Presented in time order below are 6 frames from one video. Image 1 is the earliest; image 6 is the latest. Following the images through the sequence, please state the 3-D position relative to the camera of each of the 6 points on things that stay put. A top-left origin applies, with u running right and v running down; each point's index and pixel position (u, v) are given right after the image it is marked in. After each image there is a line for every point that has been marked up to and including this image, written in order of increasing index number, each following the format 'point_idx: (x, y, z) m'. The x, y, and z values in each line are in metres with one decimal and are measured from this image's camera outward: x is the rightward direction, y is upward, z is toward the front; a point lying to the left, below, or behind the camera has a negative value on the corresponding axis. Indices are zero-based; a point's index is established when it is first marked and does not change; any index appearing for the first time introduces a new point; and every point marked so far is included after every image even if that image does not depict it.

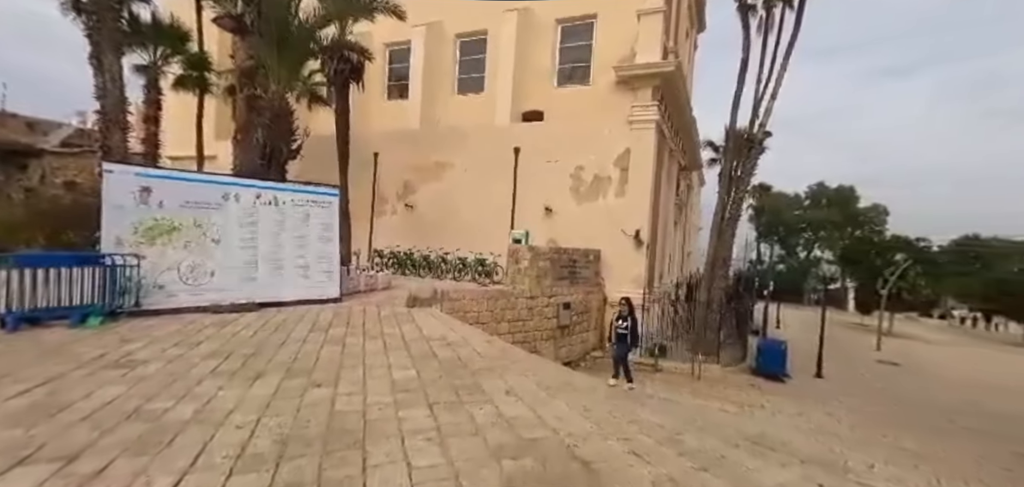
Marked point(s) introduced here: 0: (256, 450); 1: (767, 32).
0: (-1.6, -1.3, +2.9) m
1: (+10.2, +8.5, +18.1) m
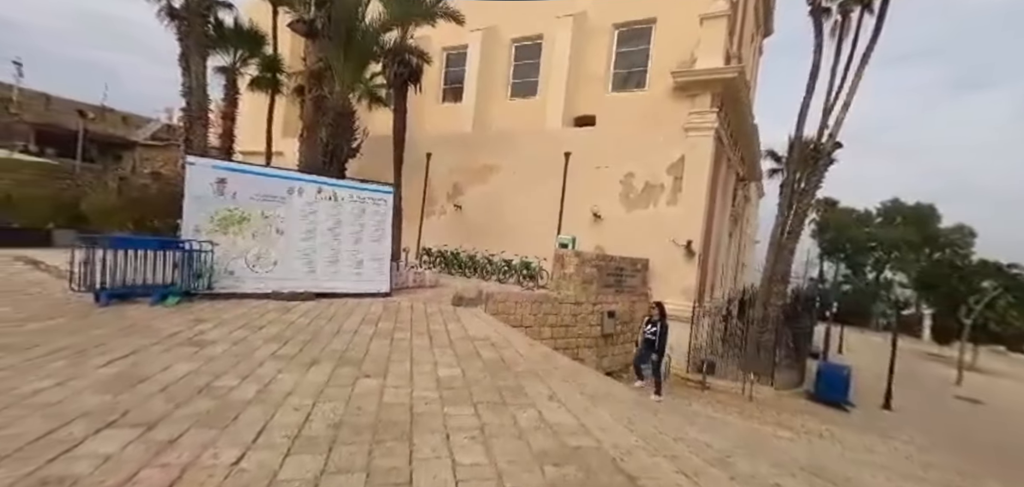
0: (-1.4, -1.3, +3.0) m
1: (+12.4, +7.8, +17.0) m
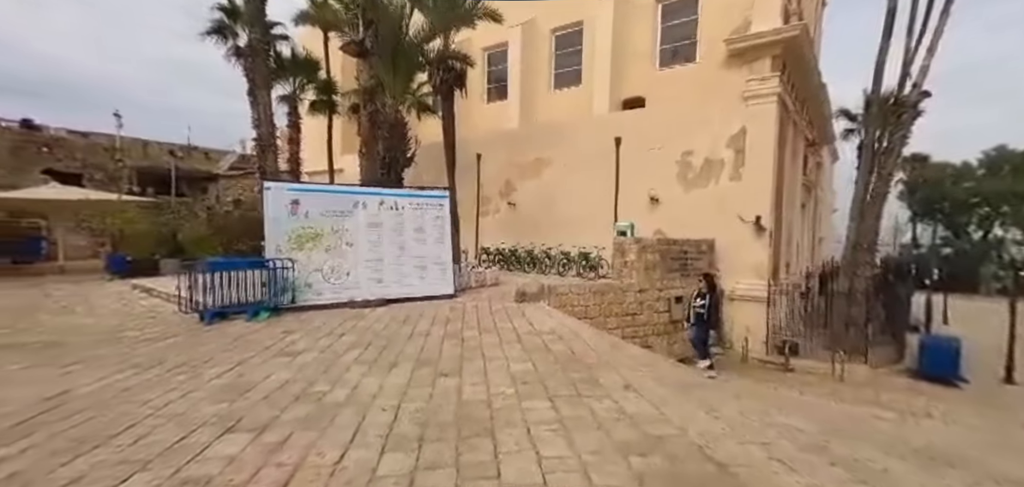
0: (-0.8, -1.3, +3.2) m
1: (+13.8, +9.2, +15.3) m
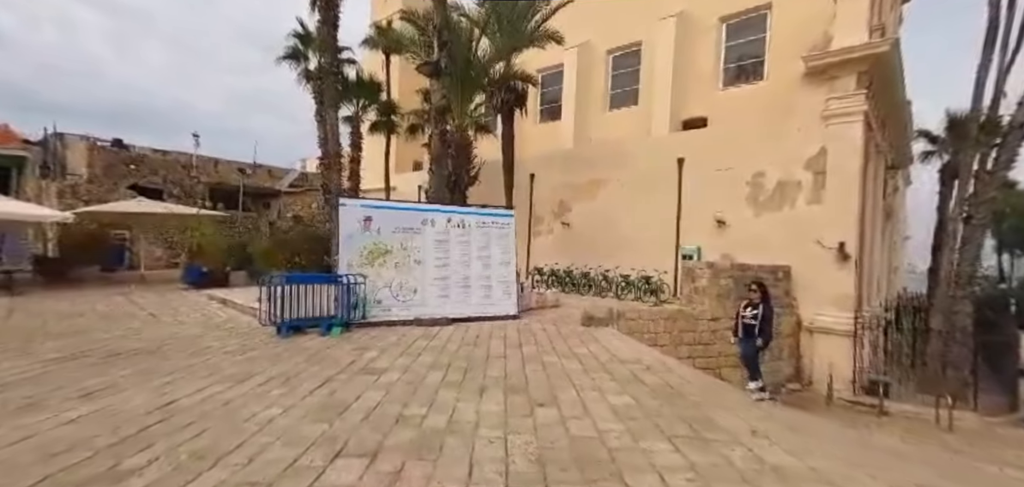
0: (0.0, -1.5, +3.0) m
1: (+15.9, +8.1, +14.1) m
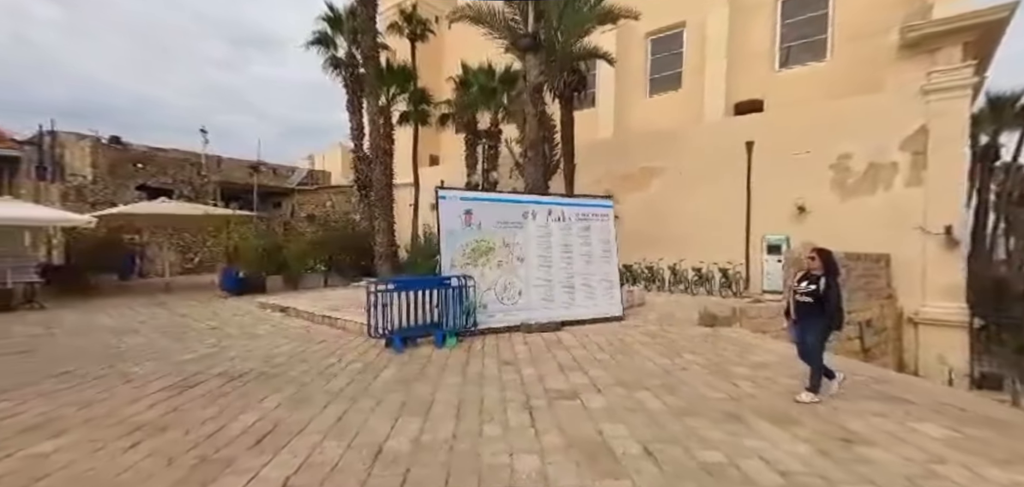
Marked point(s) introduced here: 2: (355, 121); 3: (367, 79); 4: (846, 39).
0: (+2.3, -1.4, +2.0) m
1: (+17.6, +8.7, +13.5) m
2: (-5.4, +4.2, +15.5) m
3: (-4.8, +5.4, +14.7) m
4: (+10.0, +5.9, +13.1) m
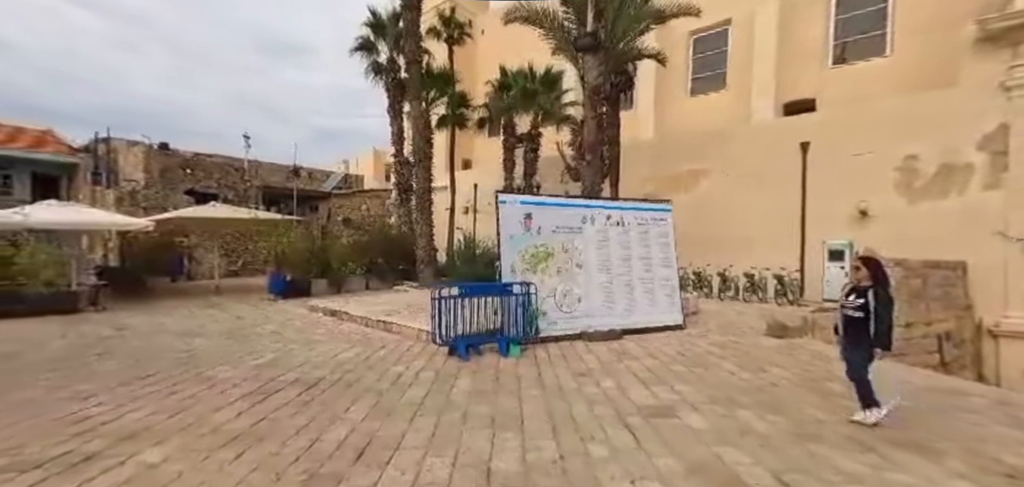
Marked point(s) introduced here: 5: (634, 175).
0: (+3.0, -1.5, +1.7) m
1: (+18.9, +8.5, +12.4) m
2: (-3.9, +4.1, +15.6) m
3: (-3.4, +5.2, +14.8) m
4: (+11.3, +5.8, +12.4) m
5: (+4.8, +2.5, +17.2) m
